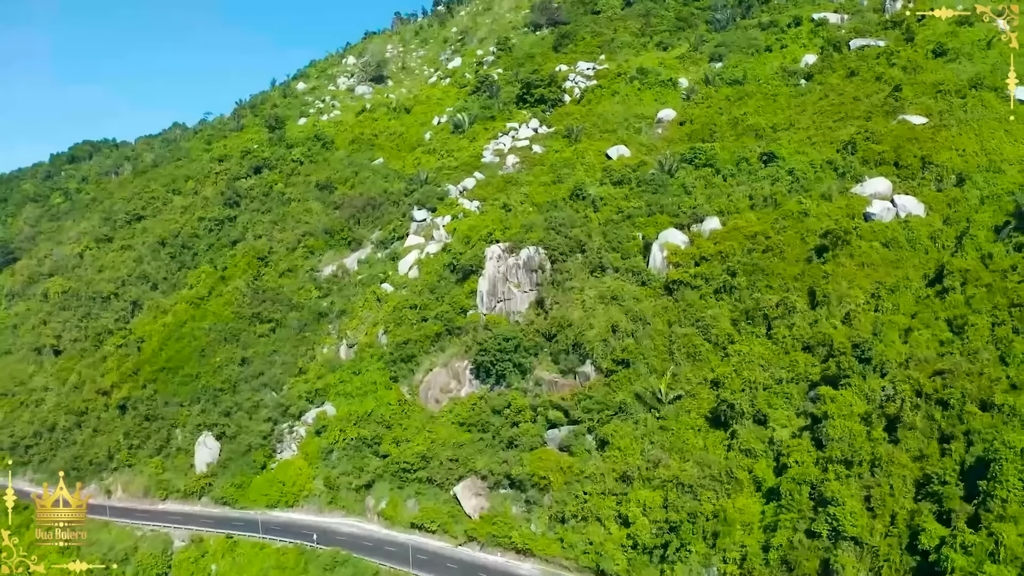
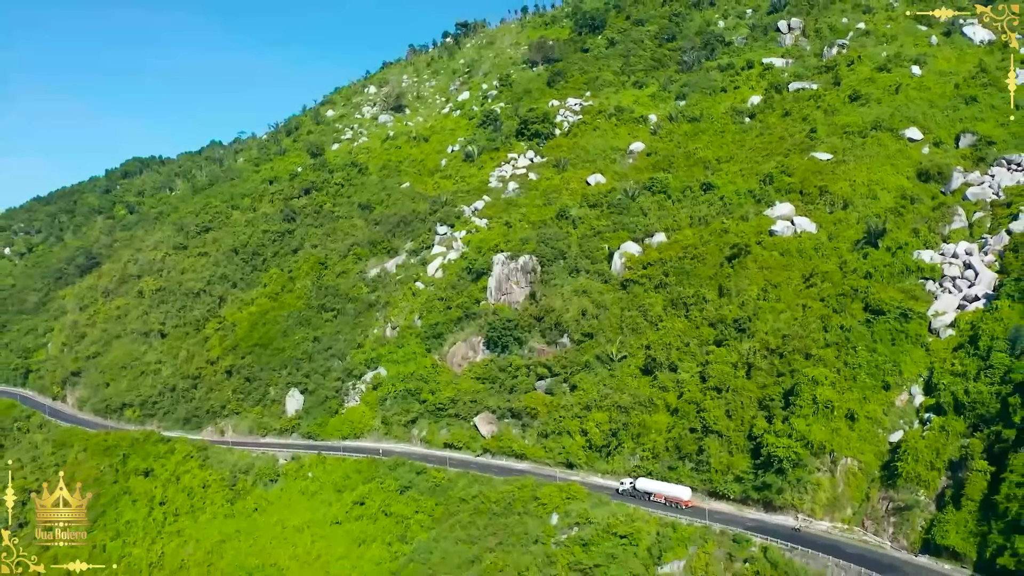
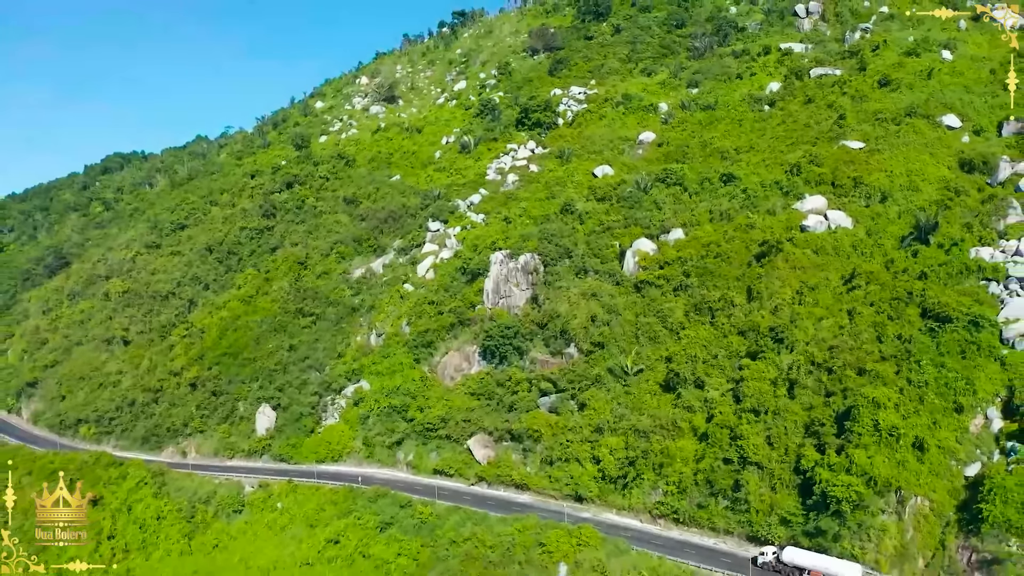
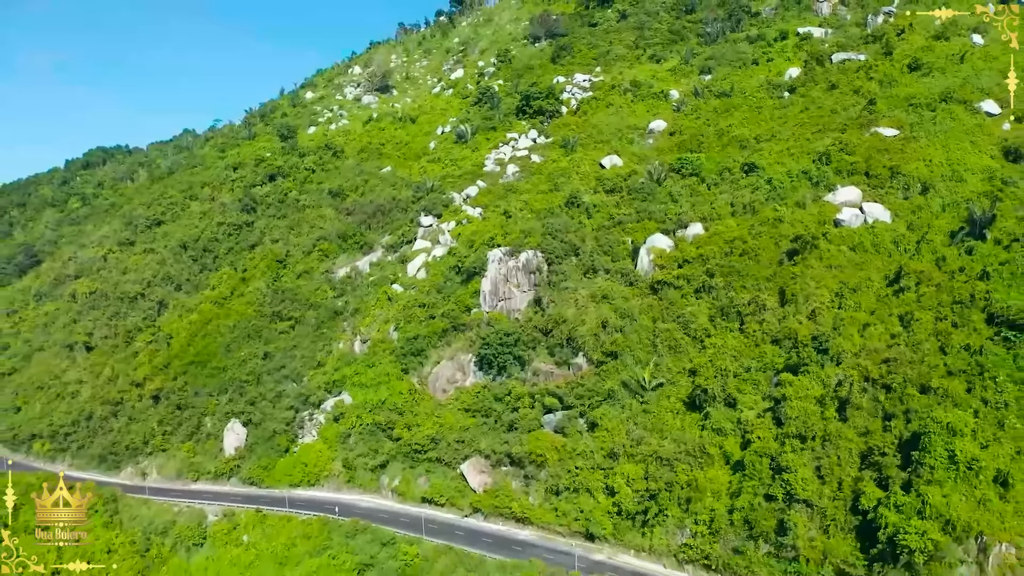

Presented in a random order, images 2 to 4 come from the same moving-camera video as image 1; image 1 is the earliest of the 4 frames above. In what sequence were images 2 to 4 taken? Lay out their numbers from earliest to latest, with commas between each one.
4, 3, 2
